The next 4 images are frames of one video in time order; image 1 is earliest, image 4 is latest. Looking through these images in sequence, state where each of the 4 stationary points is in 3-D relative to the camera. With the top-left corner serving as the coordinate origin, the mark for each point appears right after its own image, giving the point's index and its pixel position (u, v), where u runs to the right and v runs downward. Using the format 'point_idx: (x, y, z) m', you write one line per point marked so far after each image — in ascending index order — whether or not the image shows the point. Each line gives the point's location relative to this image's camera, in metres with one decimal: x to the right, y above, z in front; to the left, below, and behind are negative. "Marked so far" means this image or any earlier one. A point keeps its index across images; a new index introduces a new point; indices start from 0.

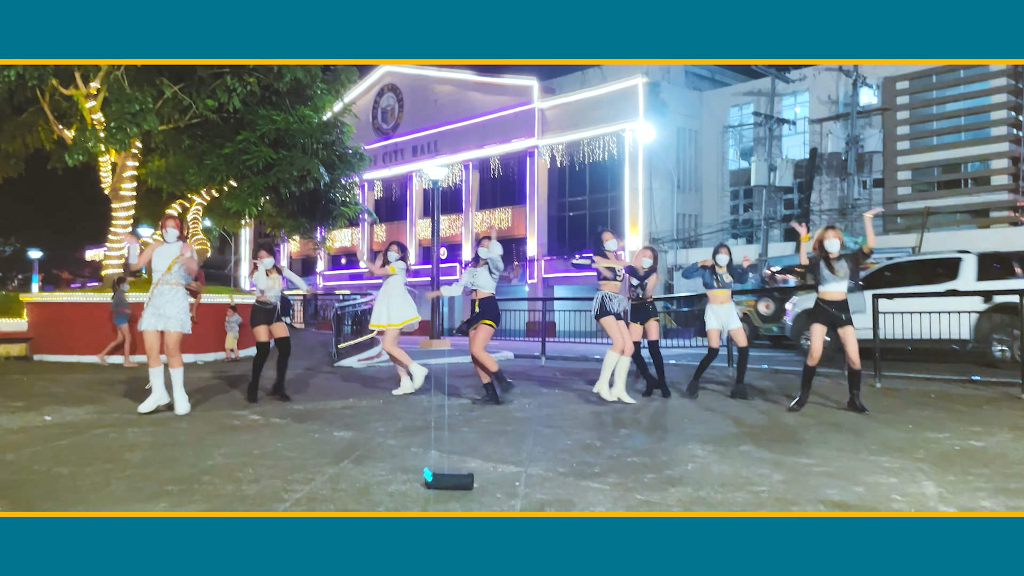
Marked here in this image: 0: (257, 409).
0: (-2.1, -1.0, +6.1) m
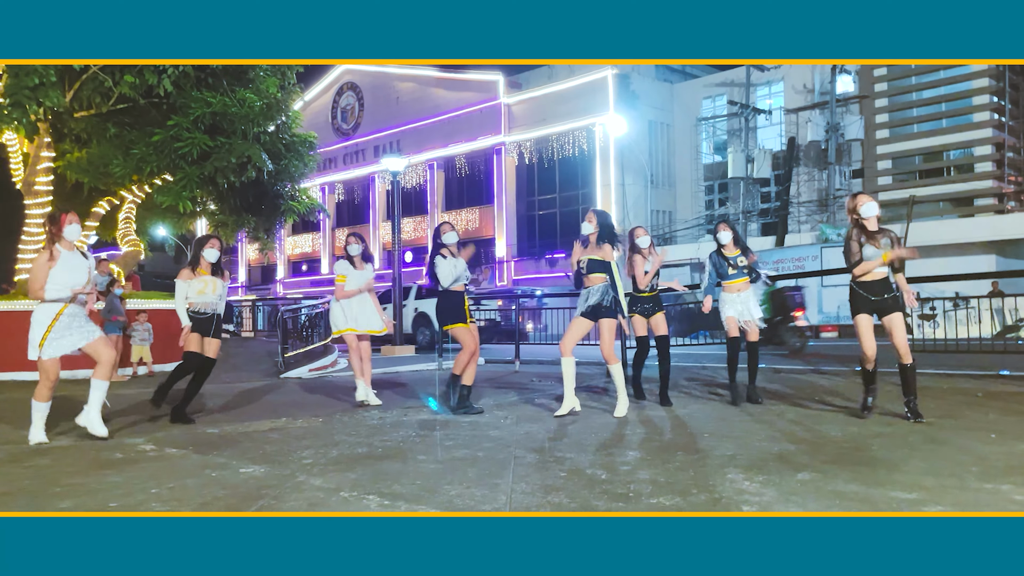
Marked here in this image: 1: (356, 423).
0: (-2.3, -1.0, +4.8) m
1: (-1.1, -1.0, +5.2) m
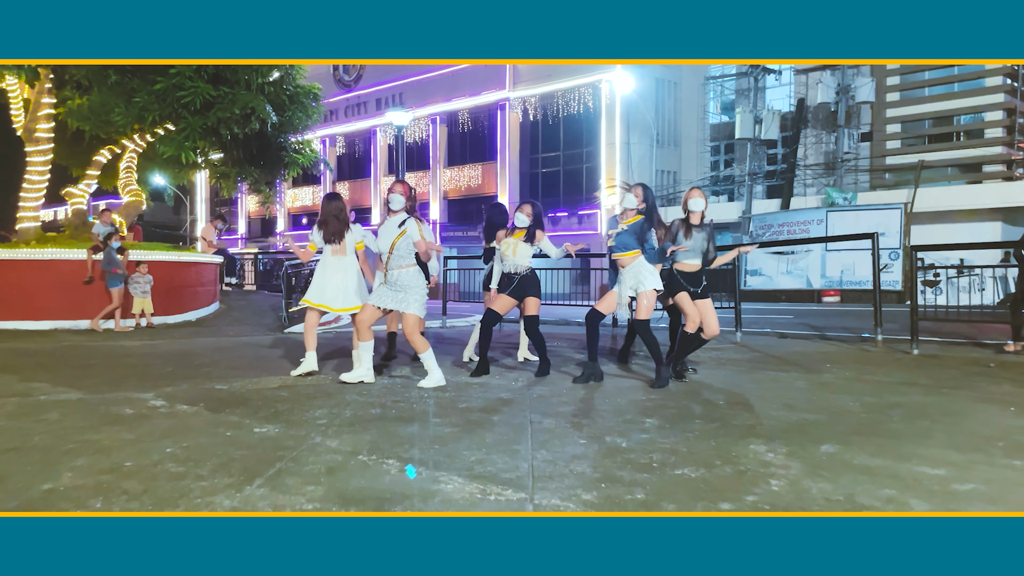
0: (-2.2, -0.7, +4.7) m
1: (-1.0, -0.7, +5.2) m
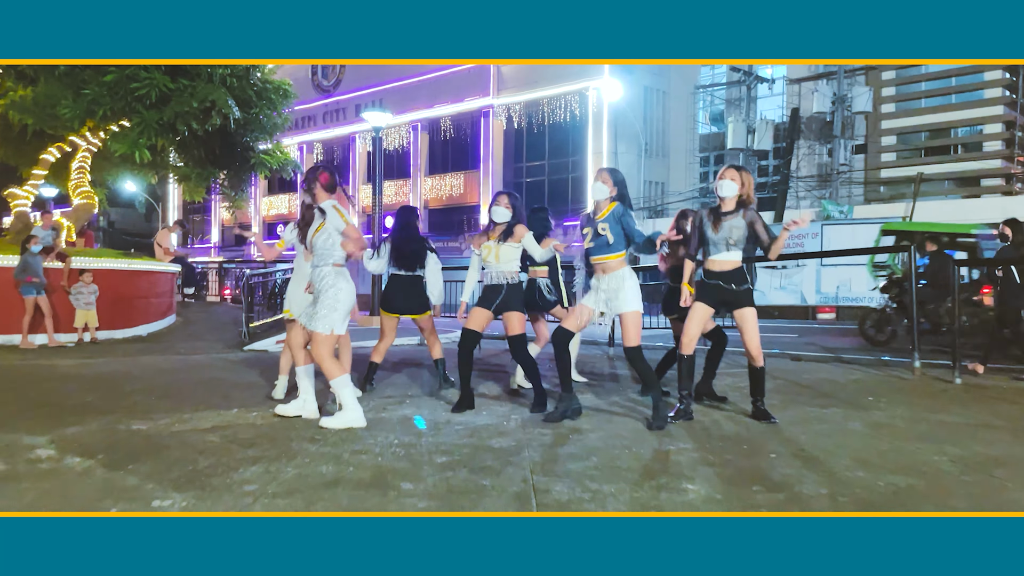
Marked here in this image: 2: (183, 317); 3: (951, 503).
0: (-2.3, -0.7, +3.7) m
1: (-1.1, -0.8, +4.2) m
2: (-5.4, -0.5, +12.0) m
3: (+1.6, -0.8, +2.7) m
